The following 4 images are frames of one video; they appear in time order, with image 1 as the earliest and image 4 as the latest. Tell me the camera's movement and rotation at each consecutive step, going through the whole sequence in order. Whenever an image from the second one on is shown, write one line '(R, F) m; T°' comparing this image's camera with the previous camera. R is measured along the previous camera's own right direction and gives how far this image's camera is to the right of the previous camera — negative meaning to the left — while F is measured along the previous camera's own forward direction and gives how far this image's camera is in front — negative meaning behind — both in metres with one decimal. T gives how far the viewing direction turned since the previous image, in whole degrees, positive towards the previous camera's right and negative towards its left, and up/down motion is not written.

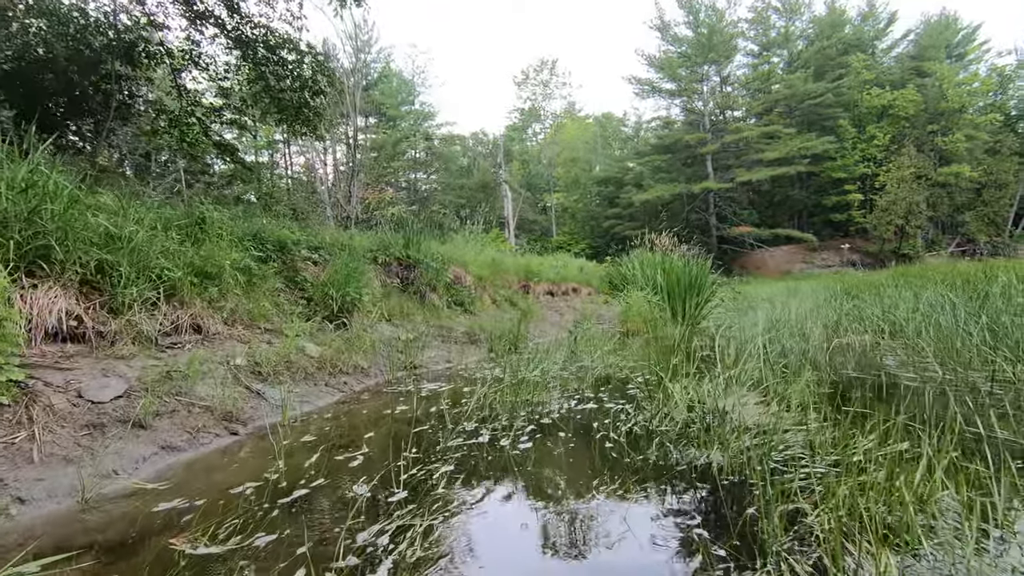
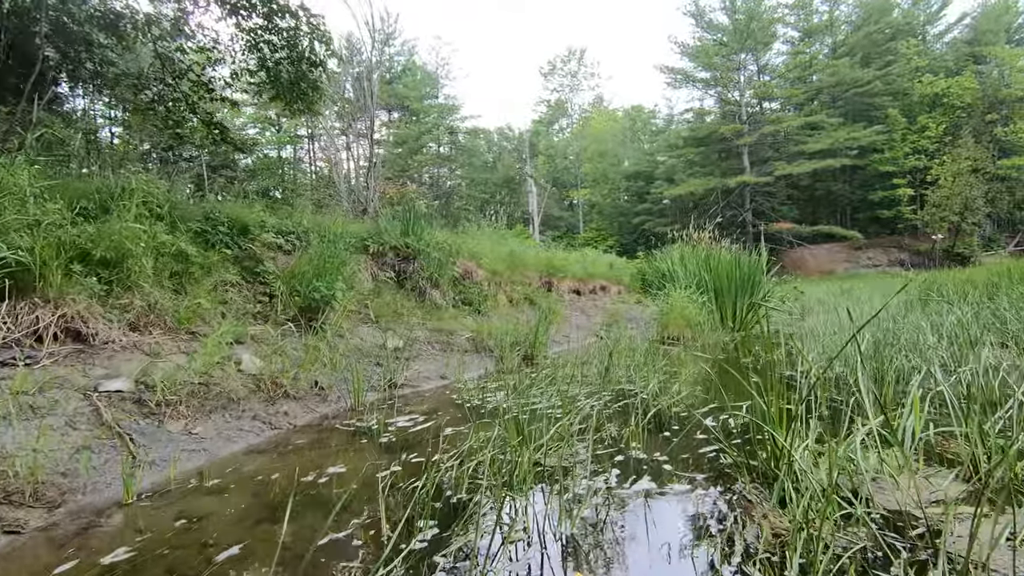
(+0.1, +1.1) m; -3°
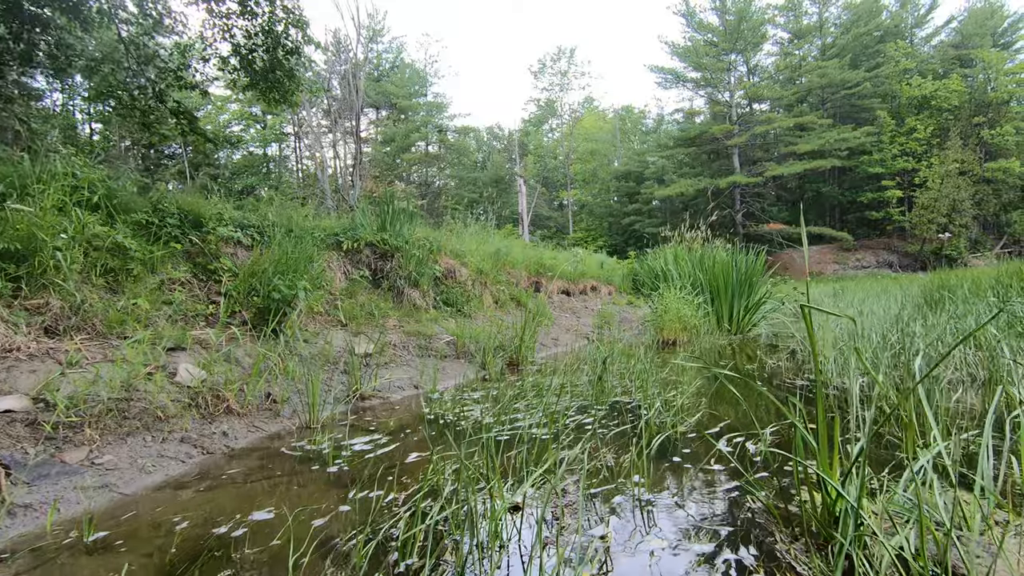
(0.0, +0.4) m; +1°
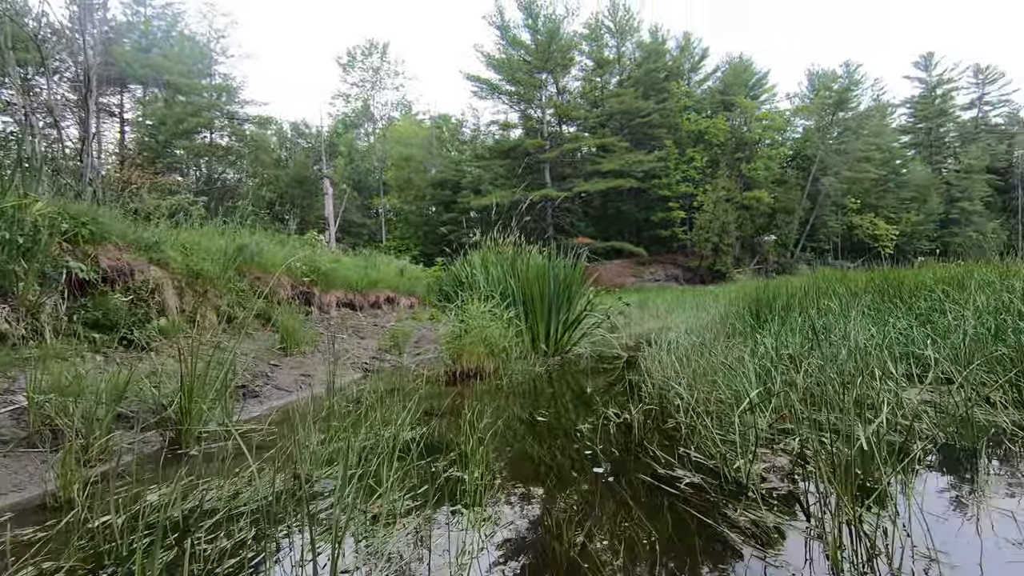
(+0.6, +1.6) m; +19°
